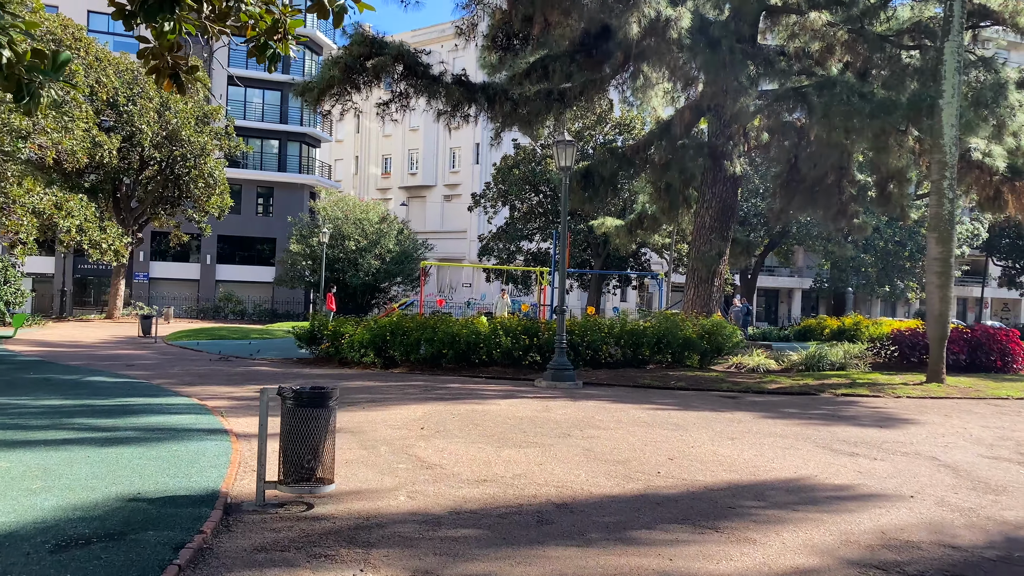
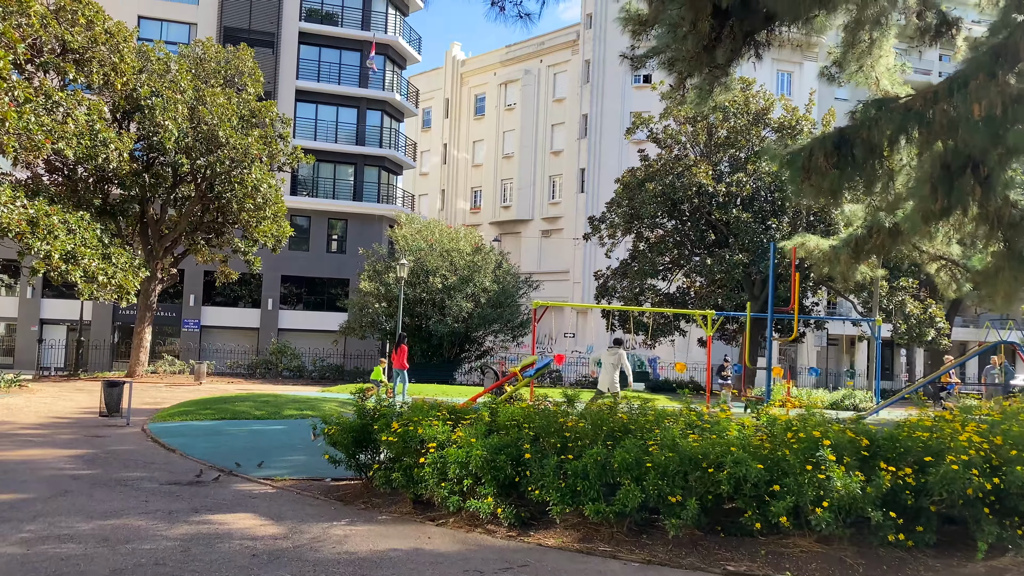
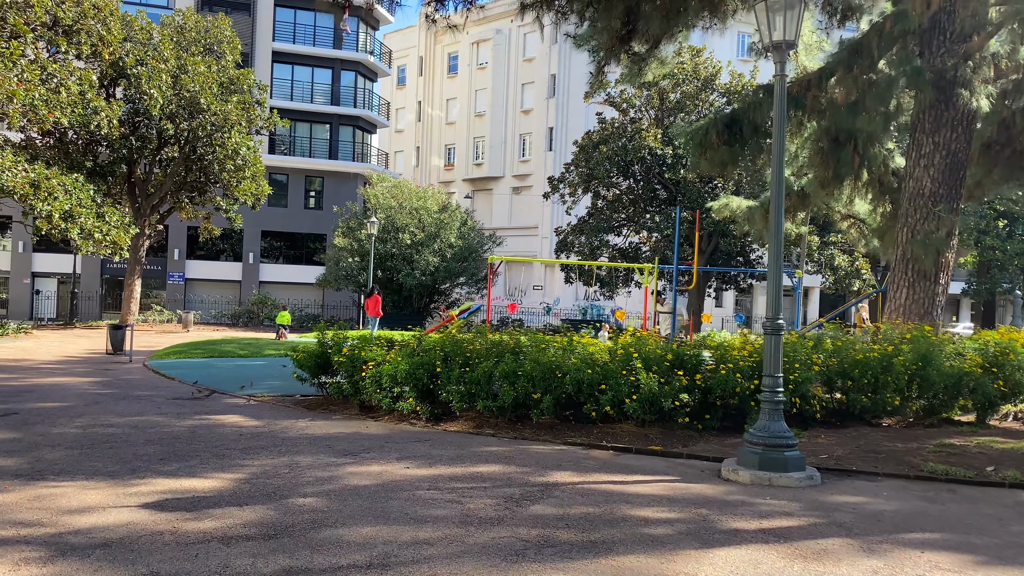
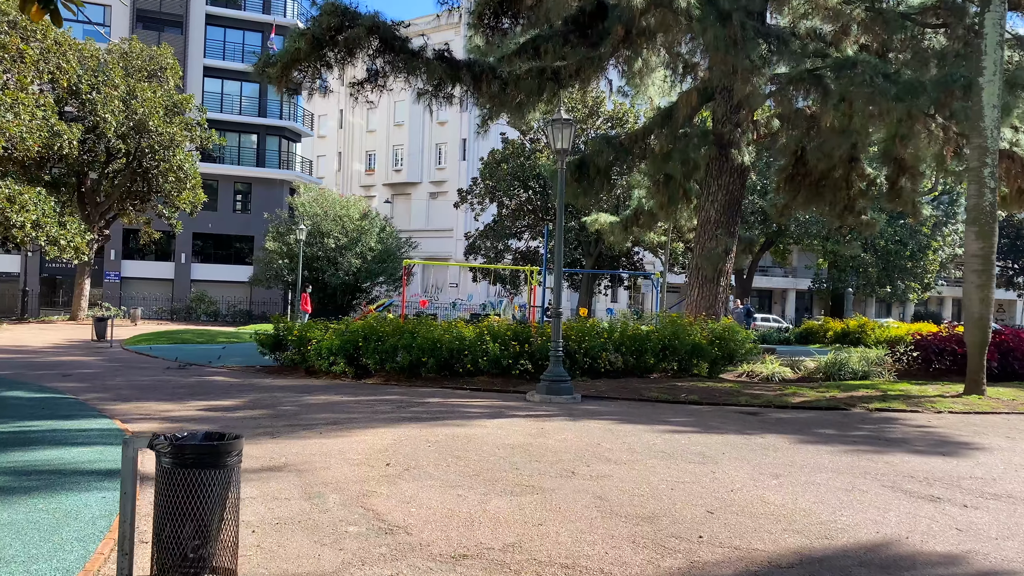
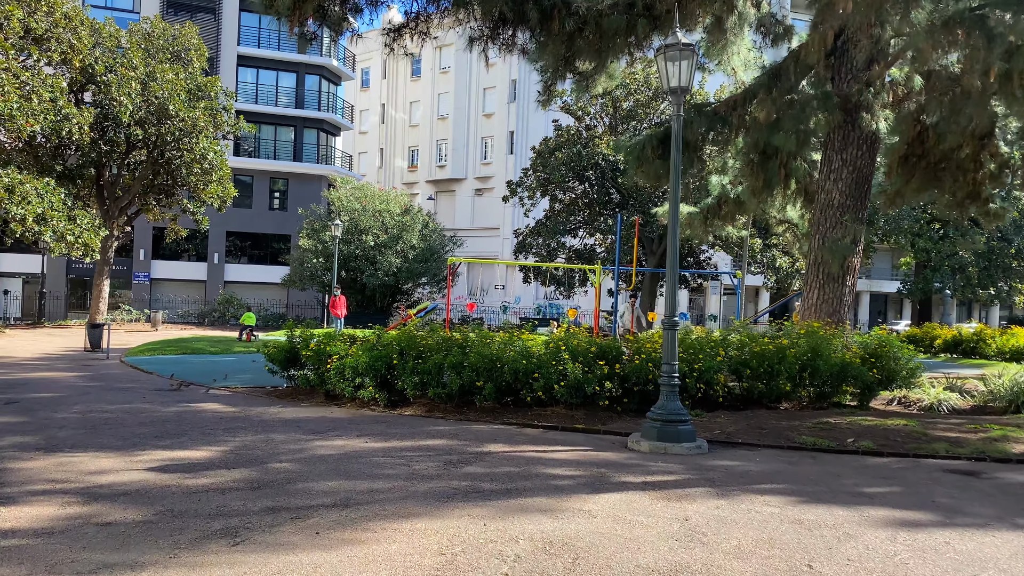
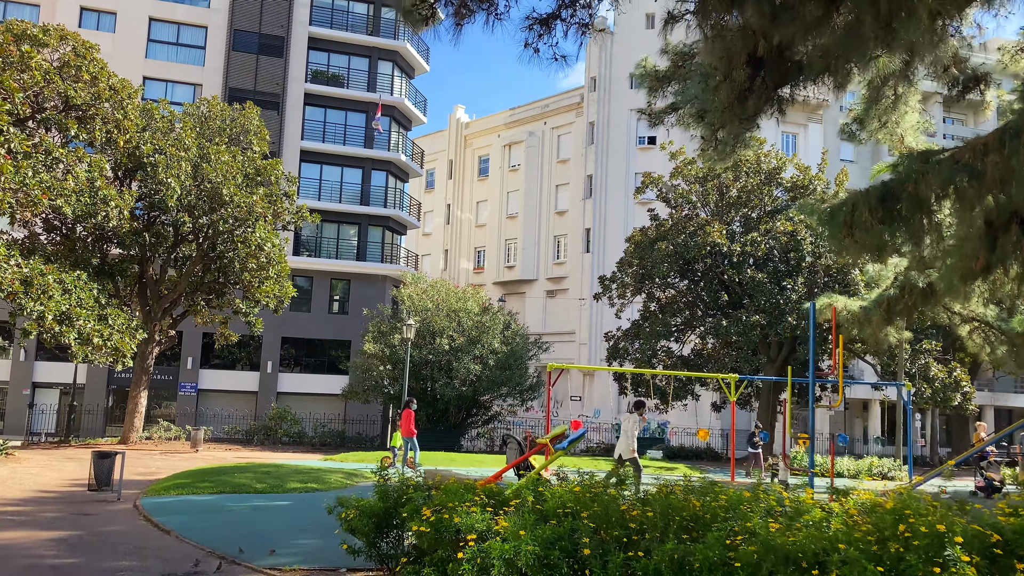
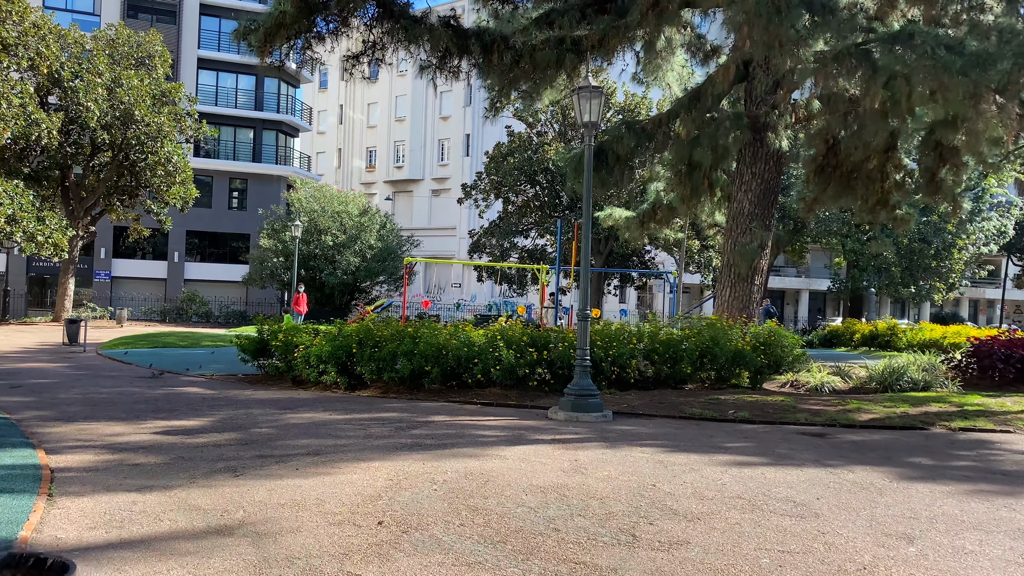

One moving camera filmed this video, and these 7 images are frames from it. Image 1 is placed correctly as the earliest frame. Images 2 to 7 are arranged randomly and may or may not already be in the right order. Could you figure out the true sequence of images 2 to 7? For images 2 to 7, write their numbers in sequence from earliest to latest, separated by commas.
4, 7, 5, 3, 2, 6
